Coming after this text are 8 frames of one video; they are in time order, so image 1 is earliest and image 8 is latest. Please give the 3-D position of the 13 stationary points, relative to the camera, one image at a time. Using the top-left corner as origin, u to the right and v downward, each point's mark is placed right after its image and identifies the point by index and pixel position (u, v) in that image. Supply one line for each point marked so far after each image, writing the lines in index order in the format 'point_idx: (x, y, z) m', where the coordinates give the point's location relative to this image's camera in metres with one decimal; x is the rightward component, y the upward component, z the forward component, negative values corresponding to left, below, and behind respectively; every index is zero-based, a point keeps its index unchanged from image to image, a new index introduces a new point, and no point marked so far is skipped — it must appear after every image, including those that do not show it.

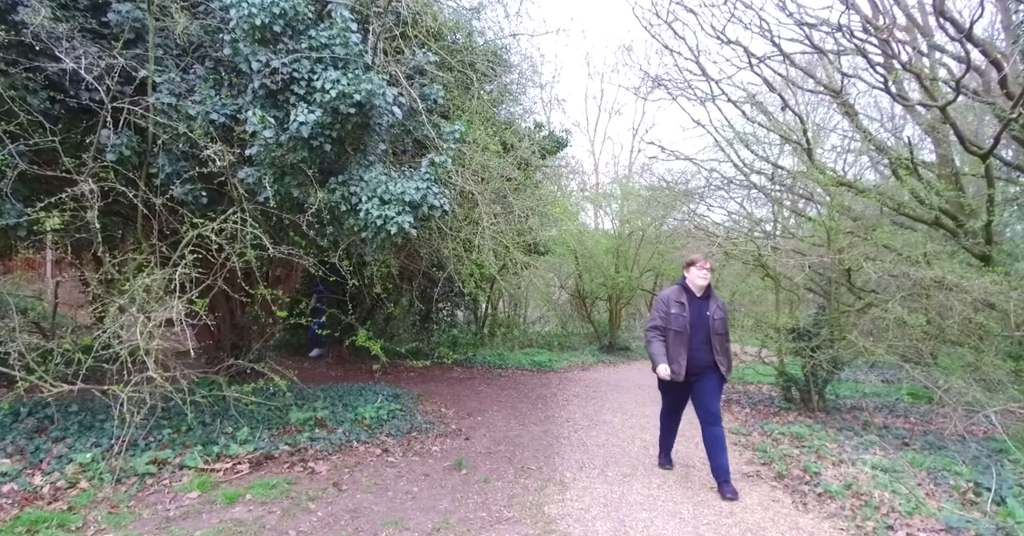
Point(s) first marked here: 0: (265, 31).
0: (-2.2, +2.1, +4.8) m
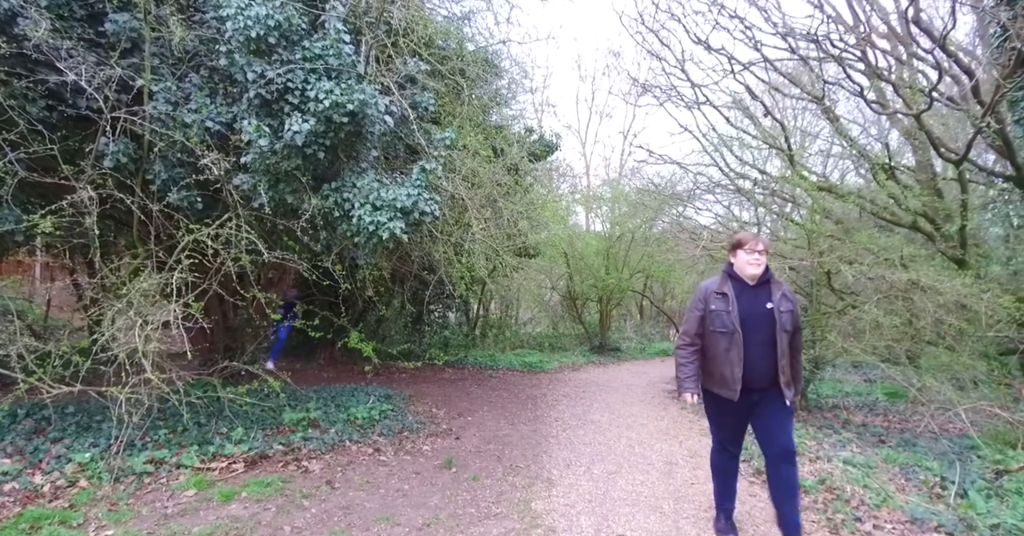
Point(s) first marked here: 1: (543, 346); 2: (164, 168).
0: (-2.3, +2.1, +4.9) m
1: (+1.1, -2.8, +19.0) m
2: (-3.4, +1.0, +5.0) m
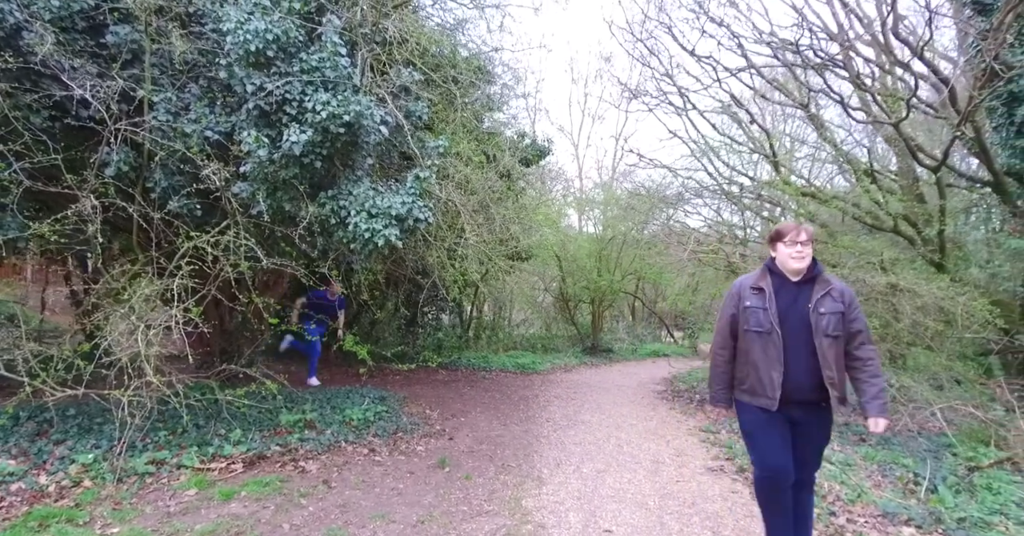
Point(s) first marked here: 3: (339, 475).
0: (-2.4, +2.0, +5.0) m
1: (+0.9, -2.9, +19.1) m
2: (-3.5, +0.9, +5.2) m
3: (-1.7, -2.1, +5.2) m
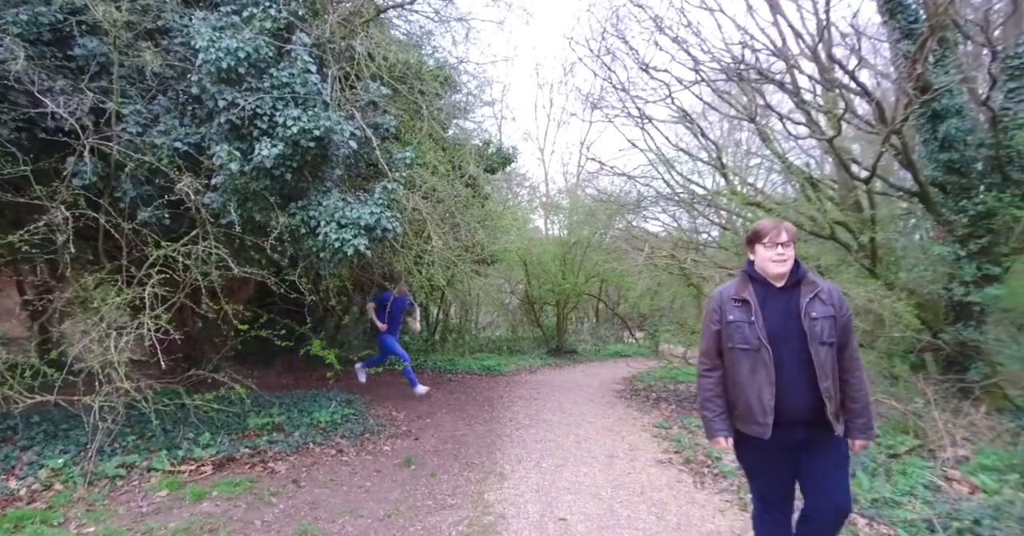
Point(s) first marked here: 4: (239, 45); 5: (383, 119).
0: (-2.8, +1.9, +5.2) m
1: (-0.4, -3.0, +19.5) m
2: (-3.9, +0.8, +5.3) m
3: (-2.1, -2.1, +5.4) m
4: (-2.7, +2.2, +5.2) m
5: (-1.6, +1.8, +6.4) m
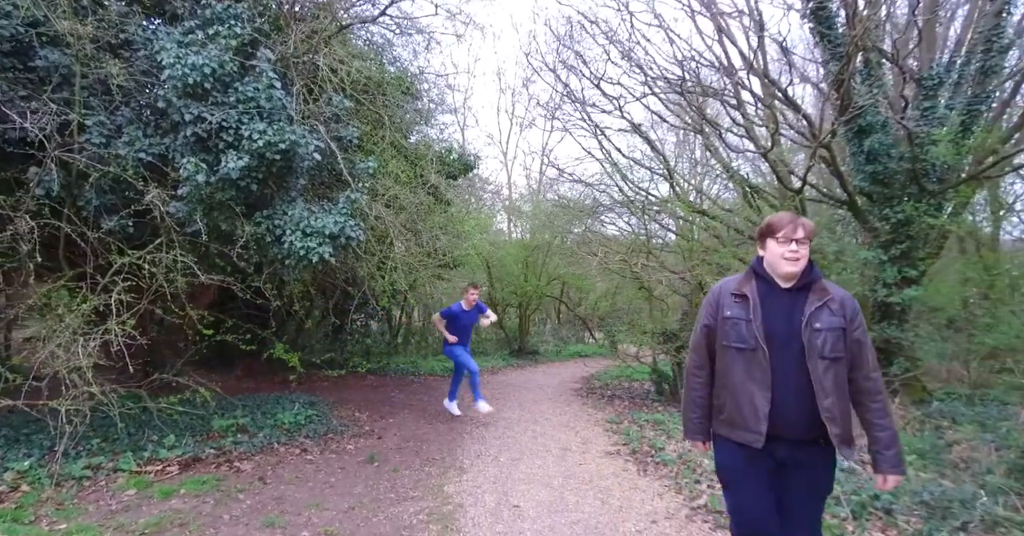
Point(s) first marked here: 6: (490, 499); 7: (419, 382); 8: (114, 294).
0: (-3.3, +1.9, +5.4) m
1: (-1.8, -3.2, +19.8) m
2: (-4.3, +0.8, +5.4) m
3: (-2.6, -2.2, +5.7) m
4: (-3.2, +2.1, +5.4) m
5: (-2.1, +1.7, +6.7) m
6: (-0.2, -2.4, +5.4) m
7: (-2.3, -2.8, +12.8) m
8: (-3.9, -0.3, +5.1) m
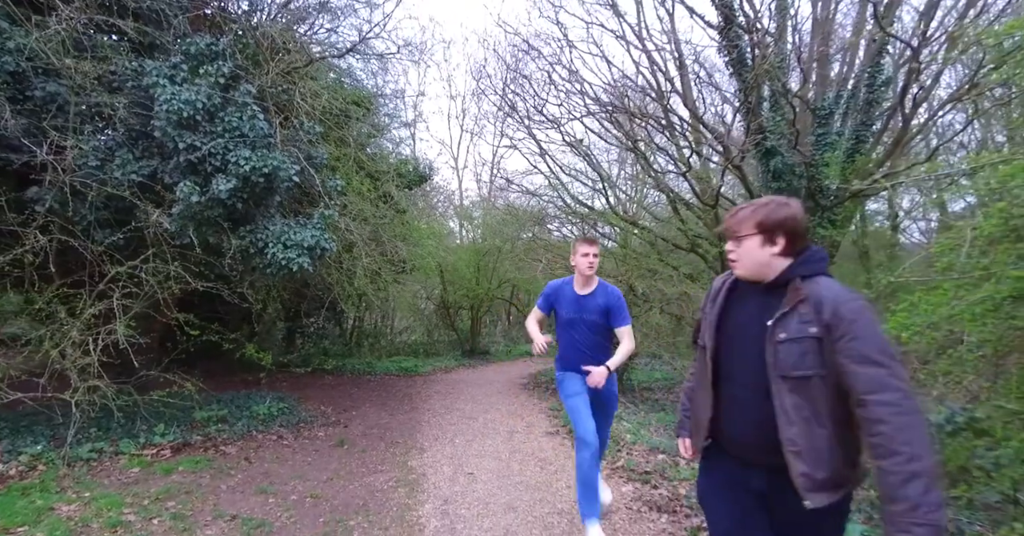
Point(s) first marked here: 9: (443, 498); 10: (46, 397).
0: (-3.8, +1.8, +6.2) m
1: (-3.7, -3.3, +20.6) m
2: (-4.9, +0.7, +6.1) m
3: (-3.2, -2.3, +6.5) m
4: (-3.7, +2.0, +6.2) m
5: (-2.8, +1.7, +7.5) m
6: (-0.8, -2.5, +6.4) m
7: (-3.5, -2.9, +13.6) m
8: (-4.4, -0.3, +5.8) m
9: (-0.7, -2.4, +5.5) m
10: (-5.0, -1.4, +5.6) m
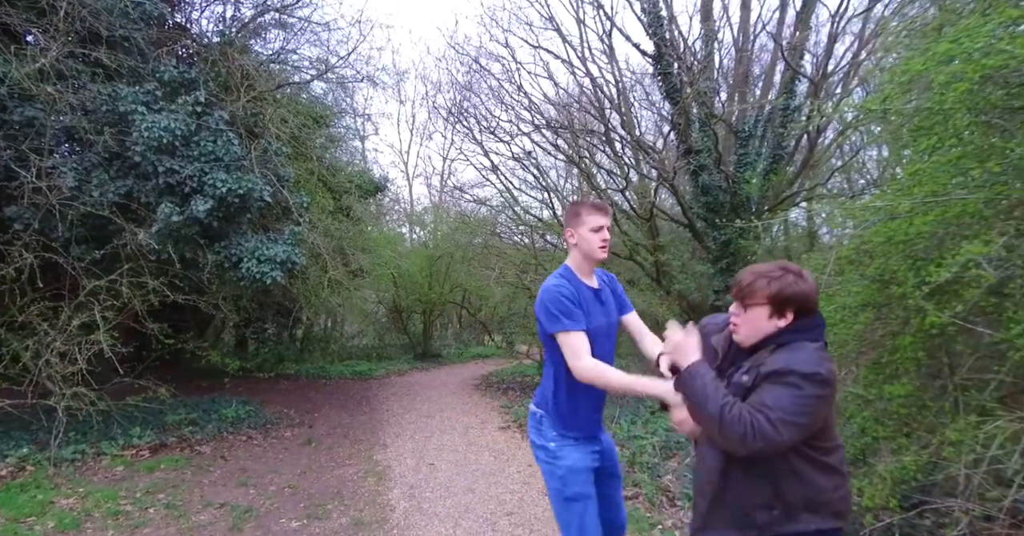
0: (-4.4, +1.6, +6.6) m
1: (-5.6, -3.5, +21.0) m
2: (-5.4, +0.5, +6.4) m
3: (-3.8, -2.5, +7.0) m
4: (-4.3, +1.9, +6.6) m
5: (-3.5, +1.5, +8.1) m
6: (-1.4, -2.6, +7.2) m
7: (-4.8, -3.1, +14.0) m
8: (-4.9, -0.5, +6.2) m
9: (-1.2, -2.6, +6.2) m
10: (-5.5, -1.5, +6.0) m
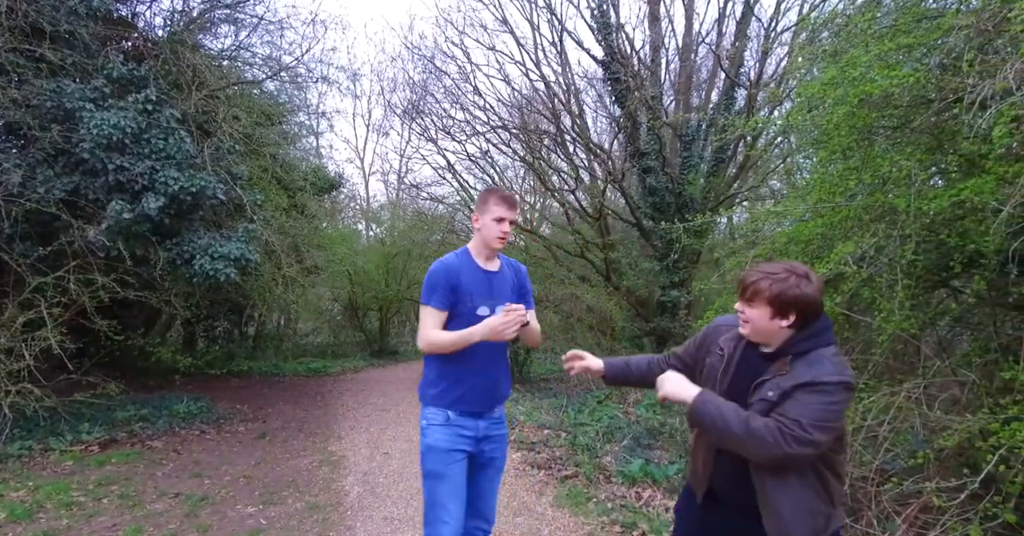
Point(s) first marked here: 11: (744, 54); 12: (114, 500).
0: (-5.0, +1.7, +6.6) m
1: (-7.4, -3.4, +20.9) m
2: (-6.0, +0.6, +6.4) m
3: (-4.4, -2.4, +7.0) m
4: (-4.9, +1.9, +6.6) m
5: (-4.2, +1.5, +8.1) m
6: (-2.1, -2.6, +7.4) m
7: (-6.0, -3.0, +14.0) m
8: (-5.5, -0.5, +6.2) m
9: (-1.9, -2.5, +6.5) m
10: (-6.1, -1.5, +5.9) m
11: (+4.8, +4.5, +10.9) m
12: (-3.9, -2.3, +5.1) m
